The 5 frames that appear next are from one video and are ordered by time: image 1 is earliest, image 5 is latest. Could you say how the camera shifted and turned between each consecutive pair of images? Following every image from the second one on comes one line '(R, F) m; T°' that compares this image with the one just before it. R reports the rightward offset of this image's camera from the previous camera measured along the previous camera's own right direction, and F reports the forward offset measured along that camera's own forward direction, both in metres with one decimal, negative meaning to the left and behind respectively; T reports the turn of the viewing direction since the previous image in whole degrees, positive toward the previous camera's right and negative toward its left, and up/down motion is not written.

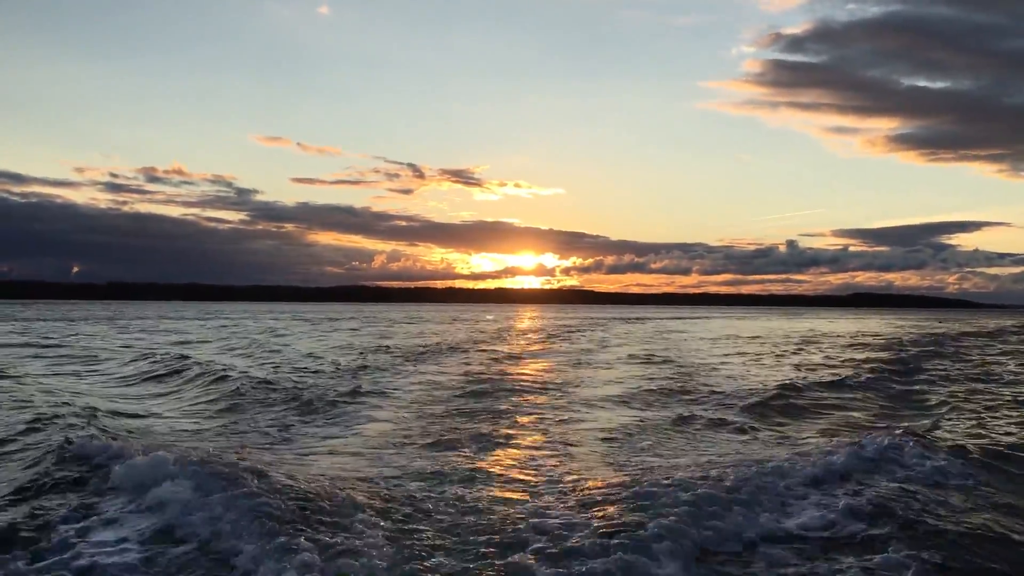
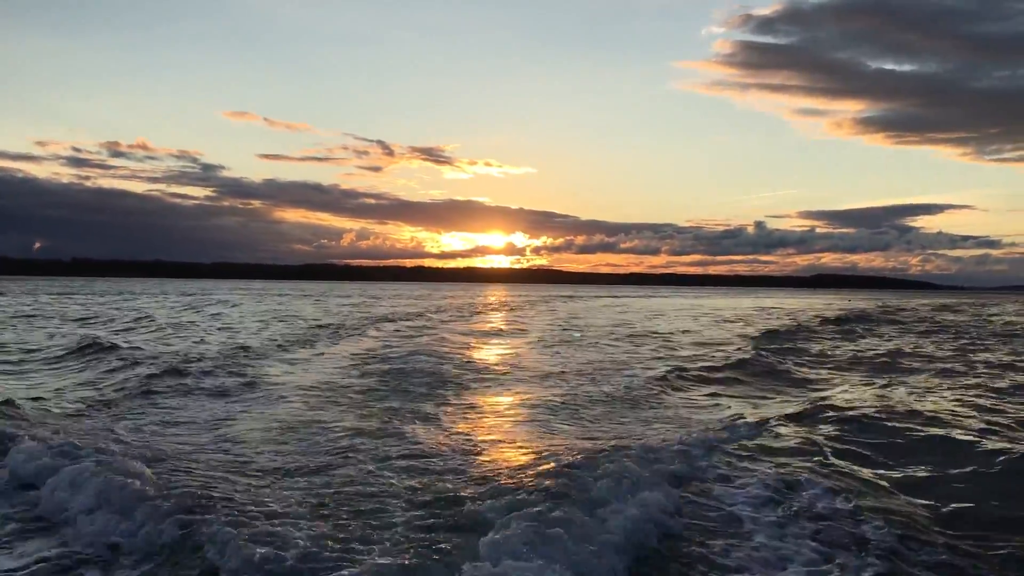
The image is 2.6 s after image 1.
(+1.2, -0.9) m; +2°
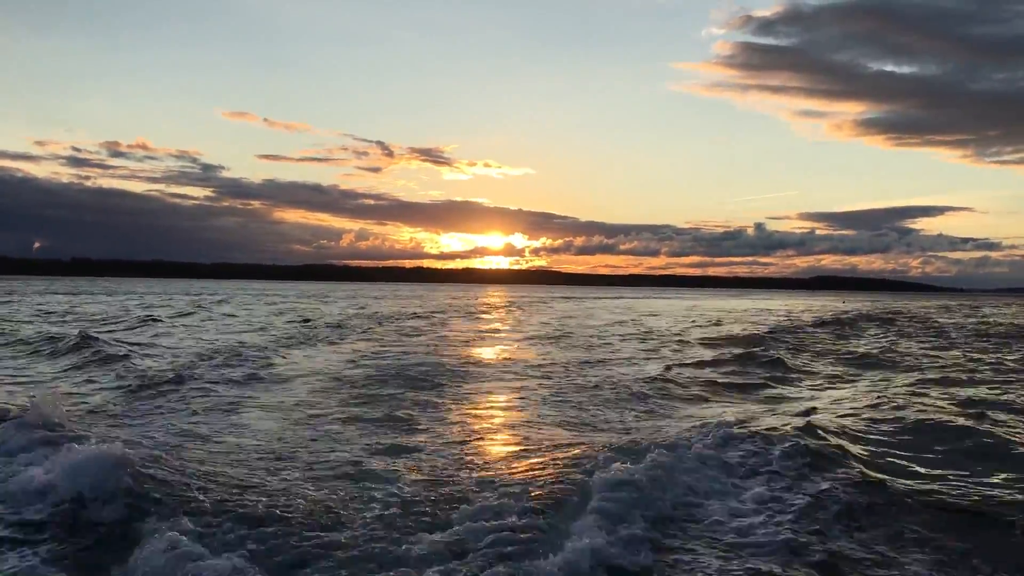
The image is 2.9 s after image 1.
(-0.3, +2.2) m; 0°
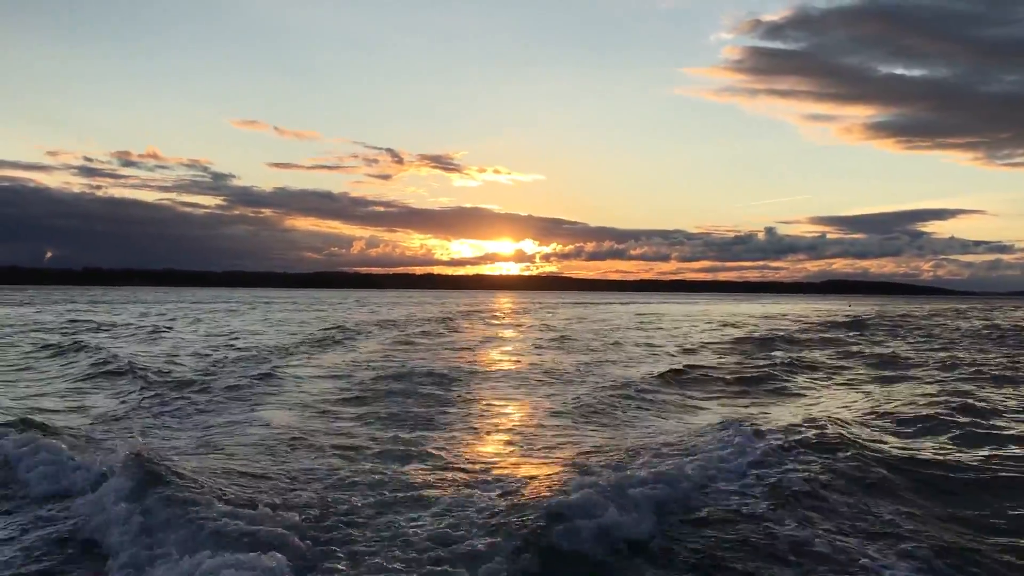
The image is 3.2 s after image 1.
(+0.3, -1.7) m; -1°
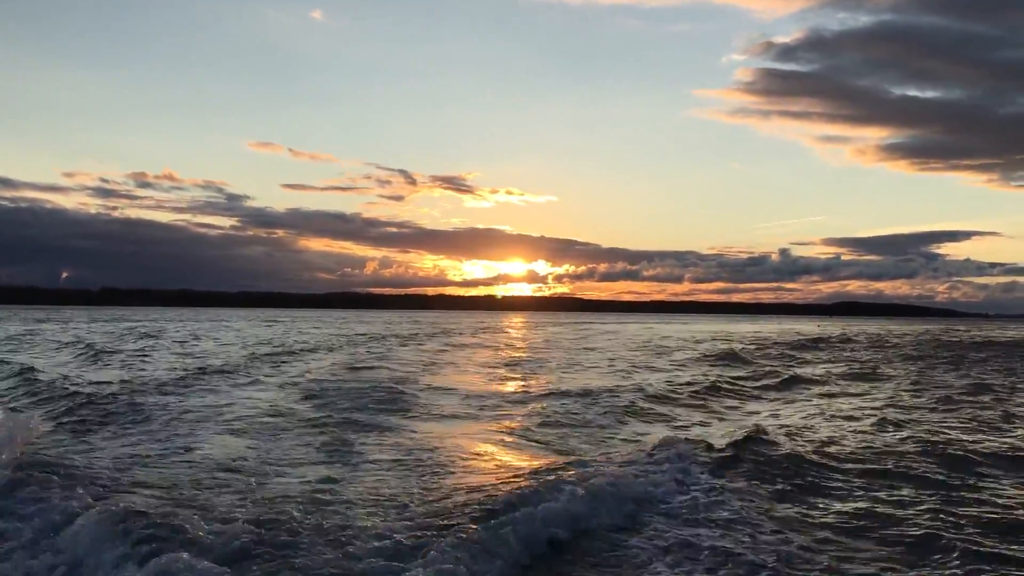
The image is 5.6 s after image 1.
(+0.8, -1.8) m; -1°
